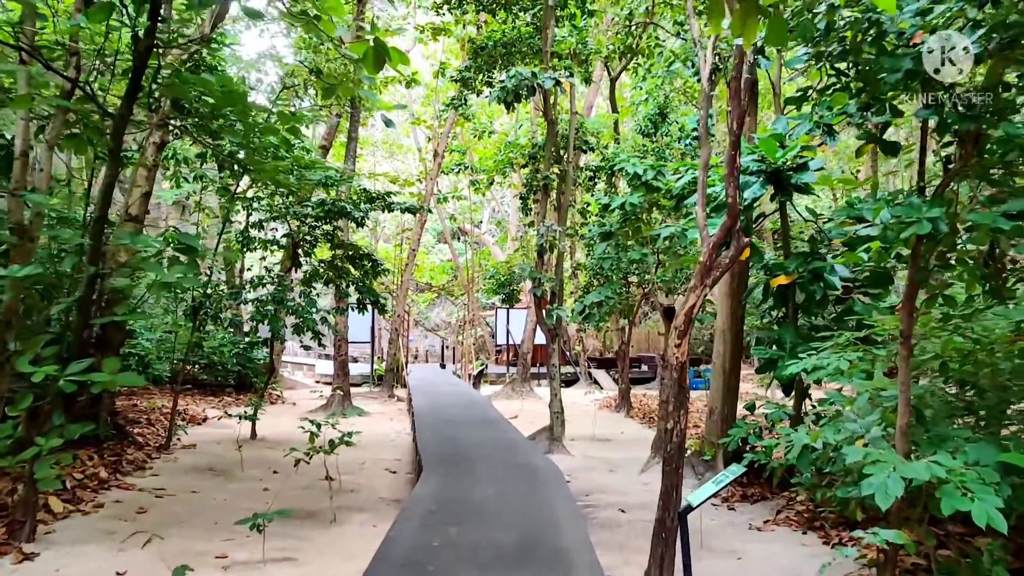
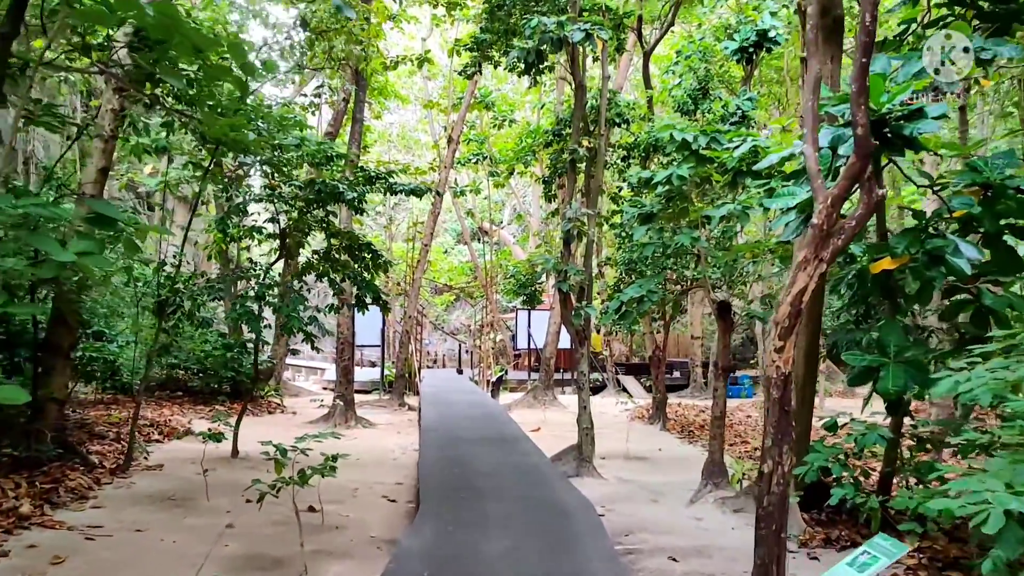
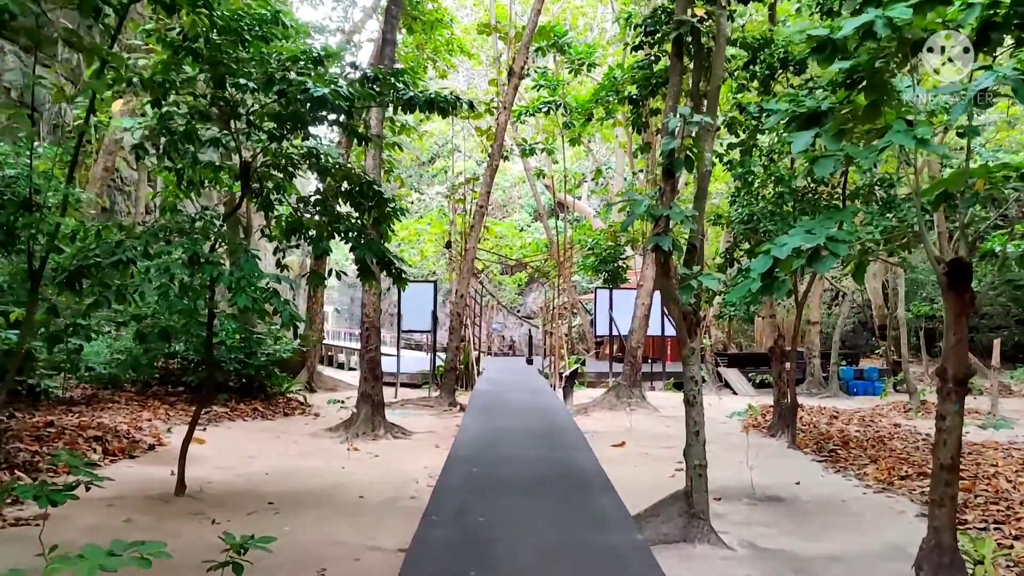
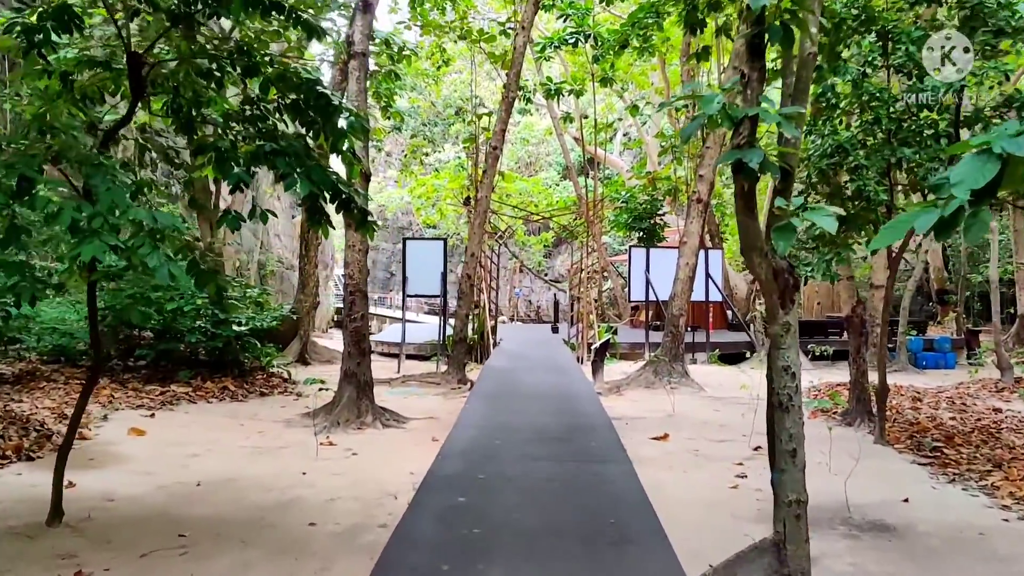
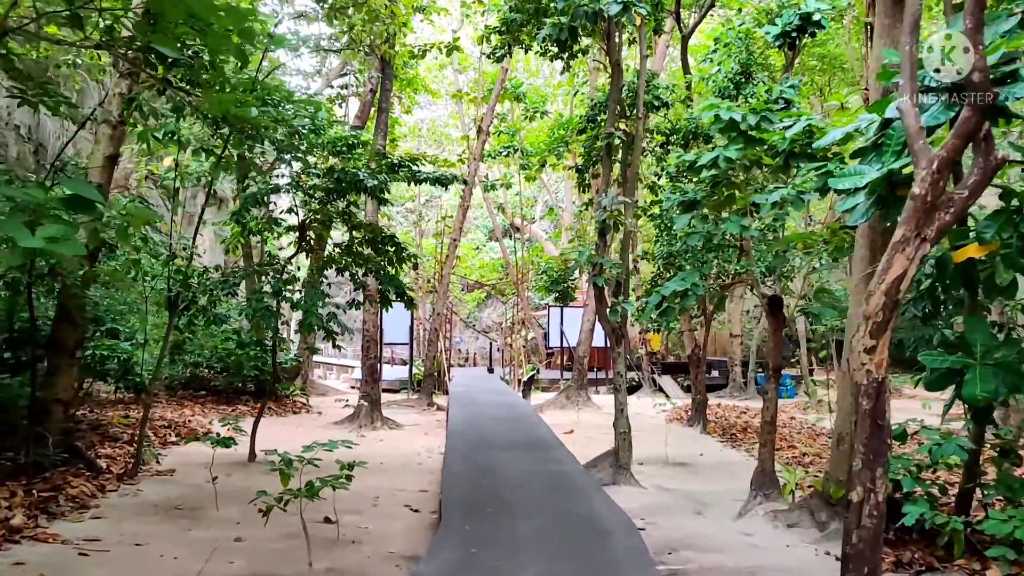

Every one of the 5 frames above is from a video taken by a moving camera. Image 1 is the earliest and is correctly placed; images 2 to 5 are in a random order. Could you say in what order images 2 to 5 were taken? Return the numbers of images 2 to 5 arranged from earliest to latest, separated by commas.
2, 5, 3, 4
